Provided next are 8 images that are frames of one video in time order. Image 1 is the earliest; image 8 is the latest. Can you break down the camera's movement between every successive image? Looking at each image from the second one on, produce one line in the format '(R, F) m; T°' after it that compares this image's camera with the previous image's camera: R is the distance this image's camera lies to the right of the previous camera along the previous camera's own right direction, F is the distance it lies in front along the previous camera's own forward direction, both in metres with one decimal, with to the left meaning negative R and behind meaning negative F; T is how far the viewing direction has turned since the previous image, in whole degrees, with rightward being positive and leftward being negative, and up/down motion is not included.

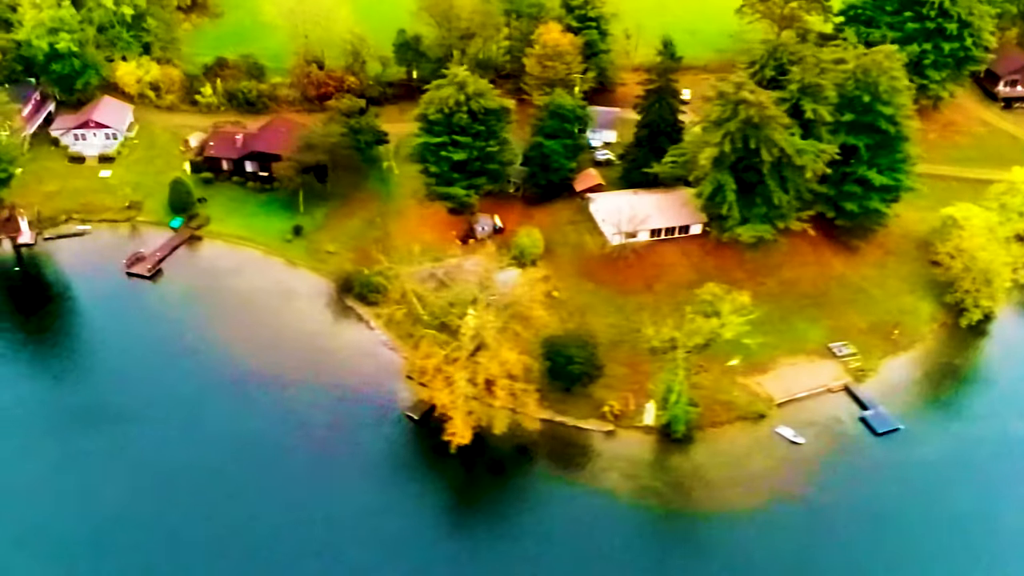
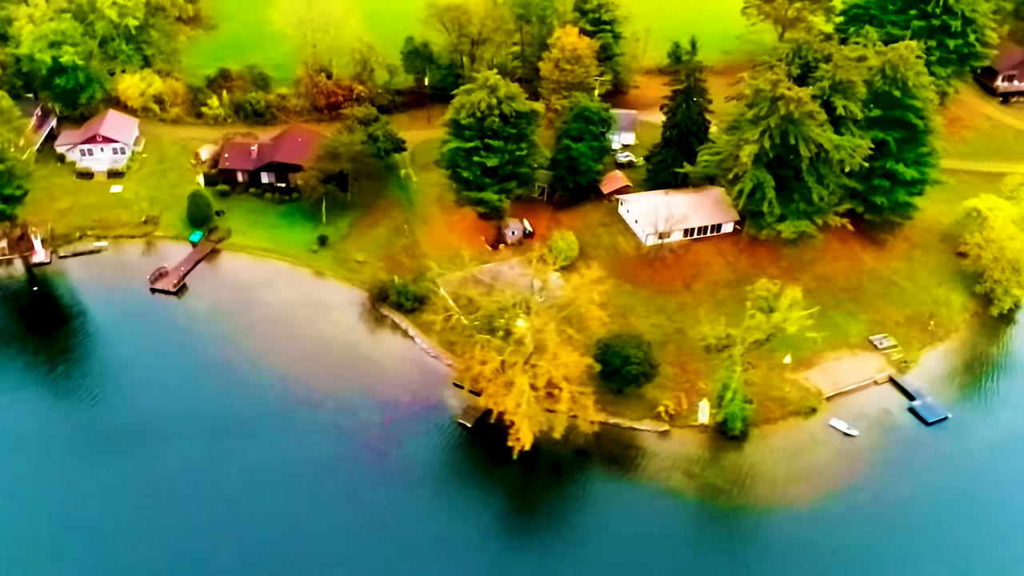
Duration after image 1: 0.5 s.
(-3.4, +0.4) m; +3°
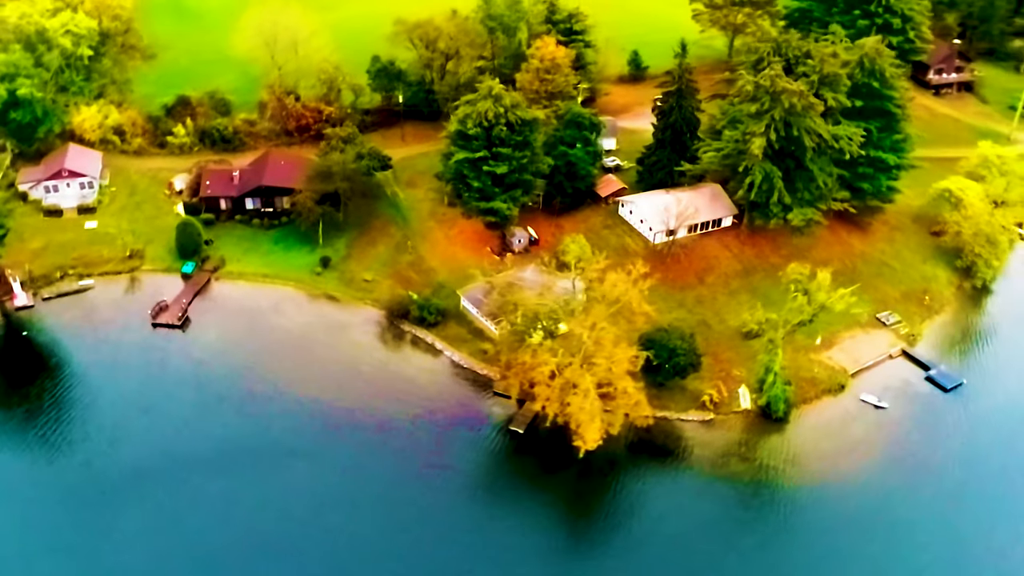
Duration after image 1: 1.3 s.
(-5.6, +0.4) m; +7°
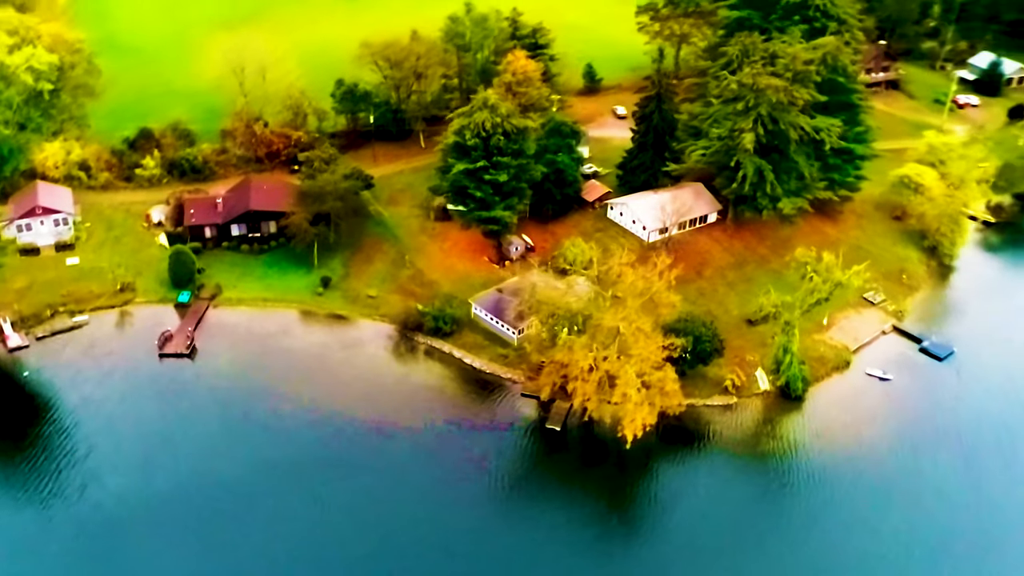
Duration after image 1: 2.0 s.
(-4.6, -0.3) m; +6°
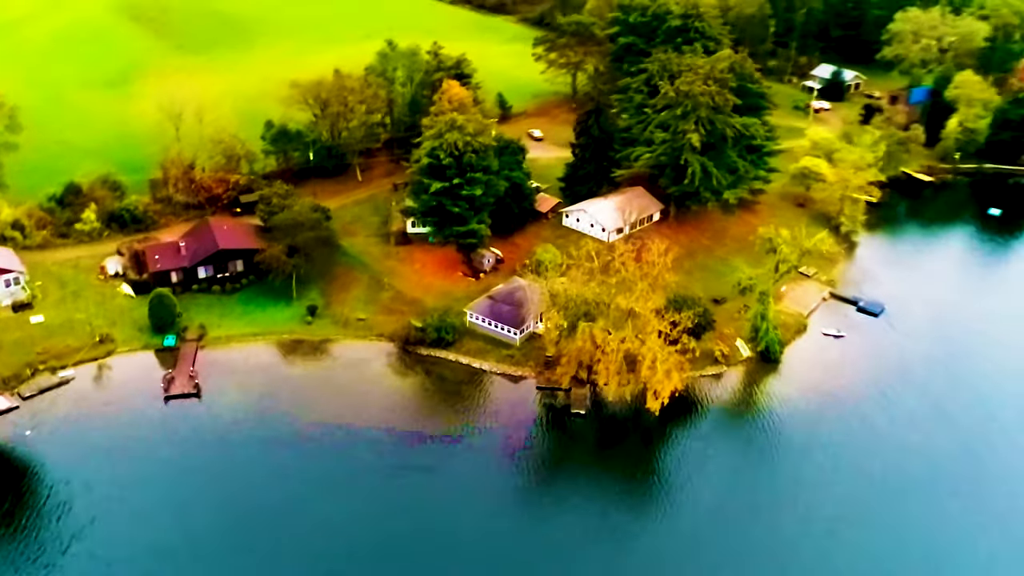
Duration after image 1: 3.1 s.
(-7.4, -1.4) m; +11°
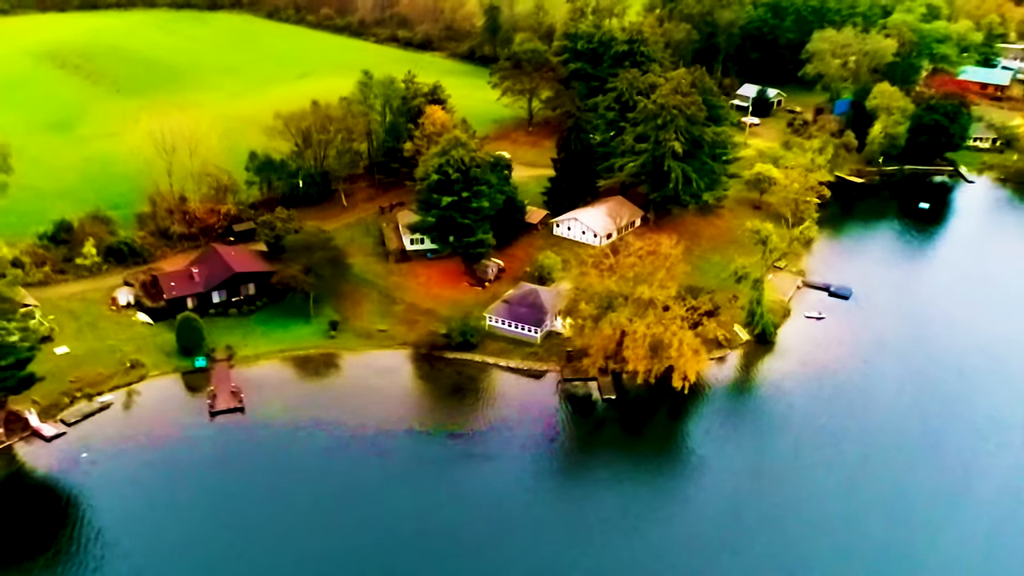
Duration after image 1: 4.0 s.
(-5.6, -2.1) m; +7°
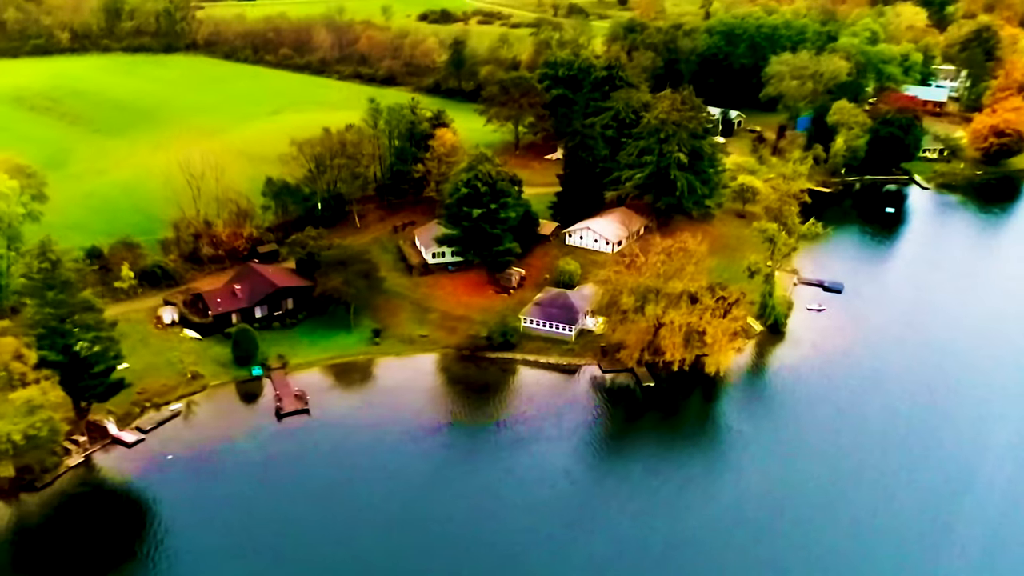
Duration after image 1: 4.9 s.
(-5.1, -2.6) m; +4°
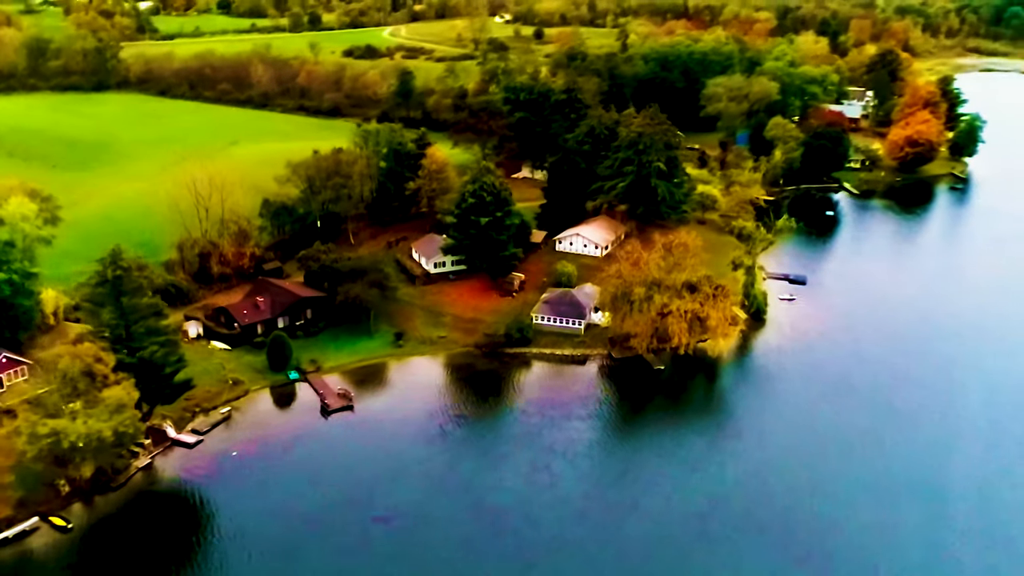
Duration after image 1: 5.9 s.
(-5.6, -3.0) m; +6°
